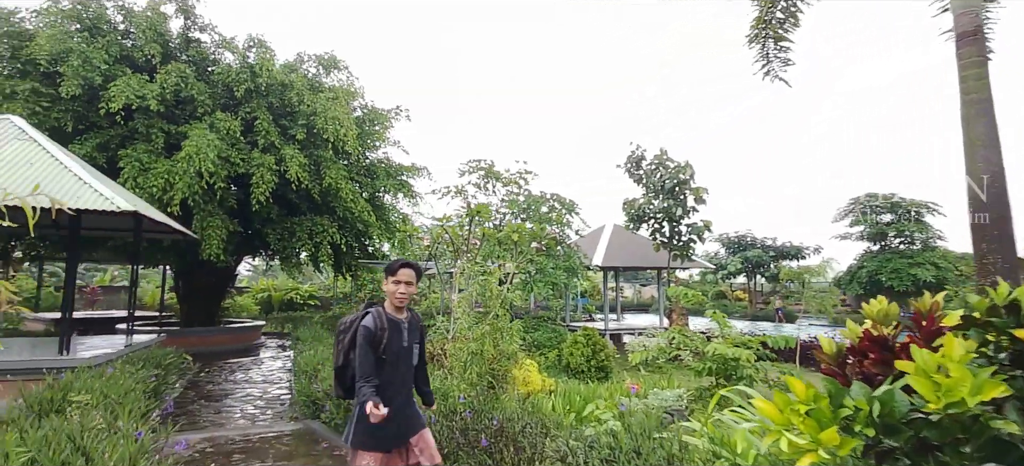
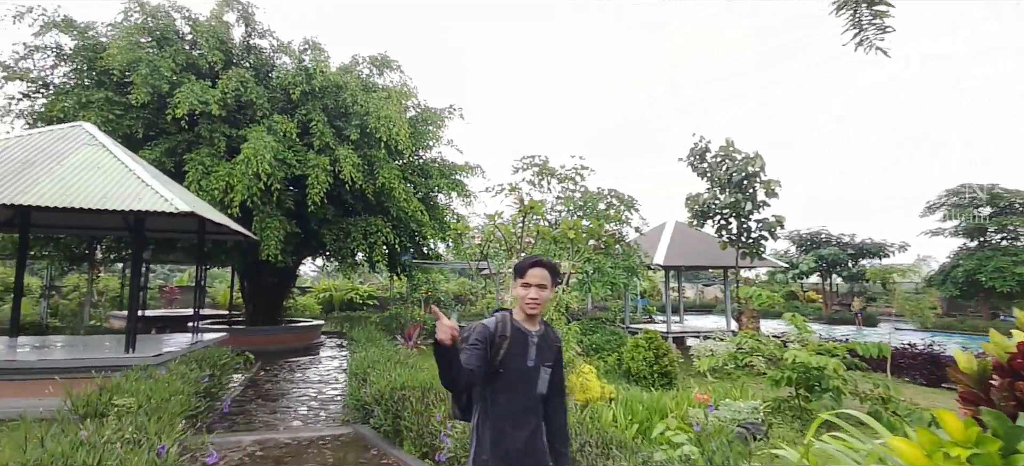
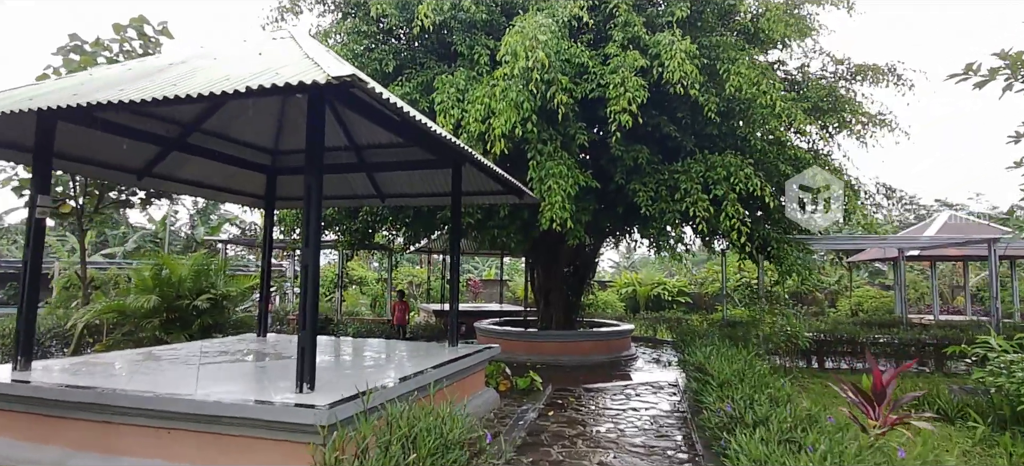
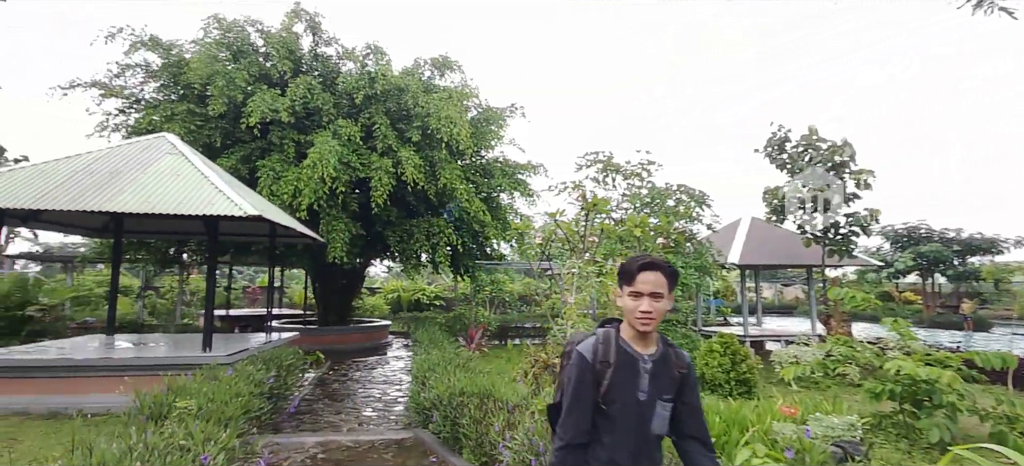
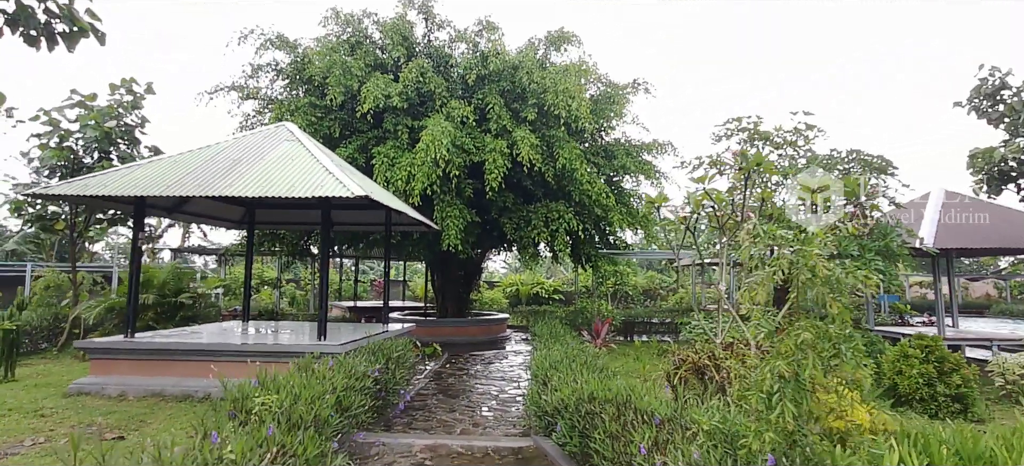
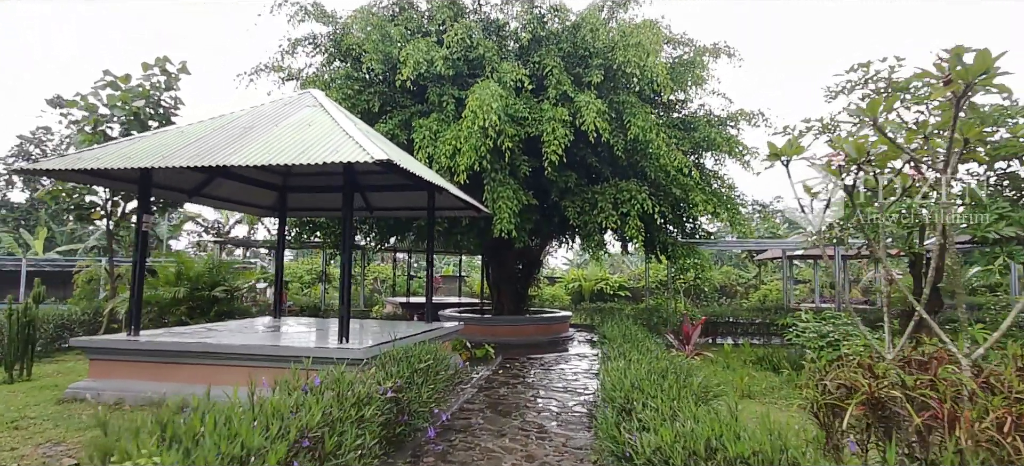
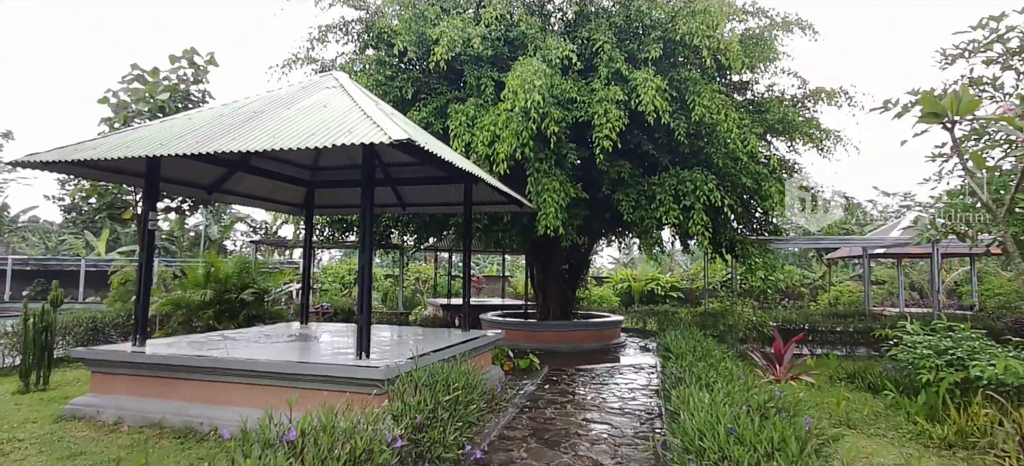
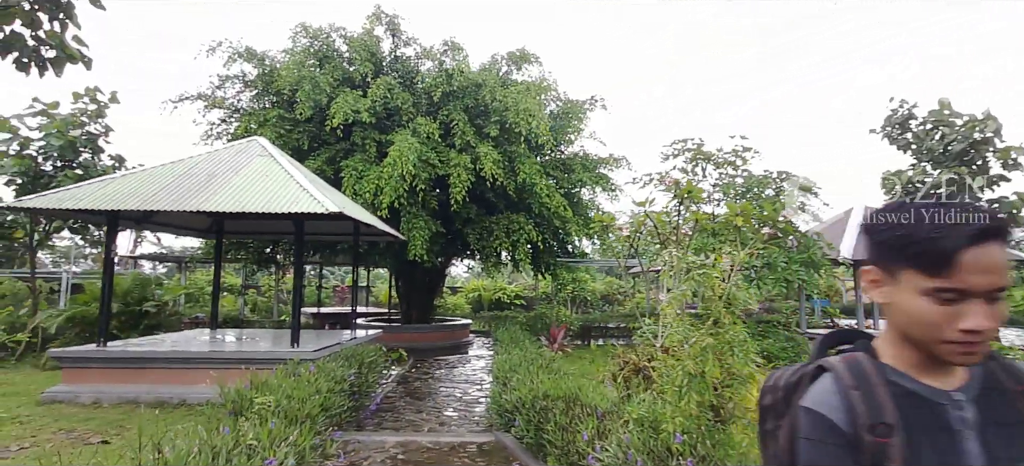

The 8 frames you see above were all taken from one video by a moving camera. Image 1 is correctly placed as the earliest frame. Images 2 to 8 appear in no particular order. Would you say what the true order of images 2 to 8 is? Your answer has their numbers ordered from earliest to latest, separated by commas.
2, 4, 8, 5, 6, 7, 3
